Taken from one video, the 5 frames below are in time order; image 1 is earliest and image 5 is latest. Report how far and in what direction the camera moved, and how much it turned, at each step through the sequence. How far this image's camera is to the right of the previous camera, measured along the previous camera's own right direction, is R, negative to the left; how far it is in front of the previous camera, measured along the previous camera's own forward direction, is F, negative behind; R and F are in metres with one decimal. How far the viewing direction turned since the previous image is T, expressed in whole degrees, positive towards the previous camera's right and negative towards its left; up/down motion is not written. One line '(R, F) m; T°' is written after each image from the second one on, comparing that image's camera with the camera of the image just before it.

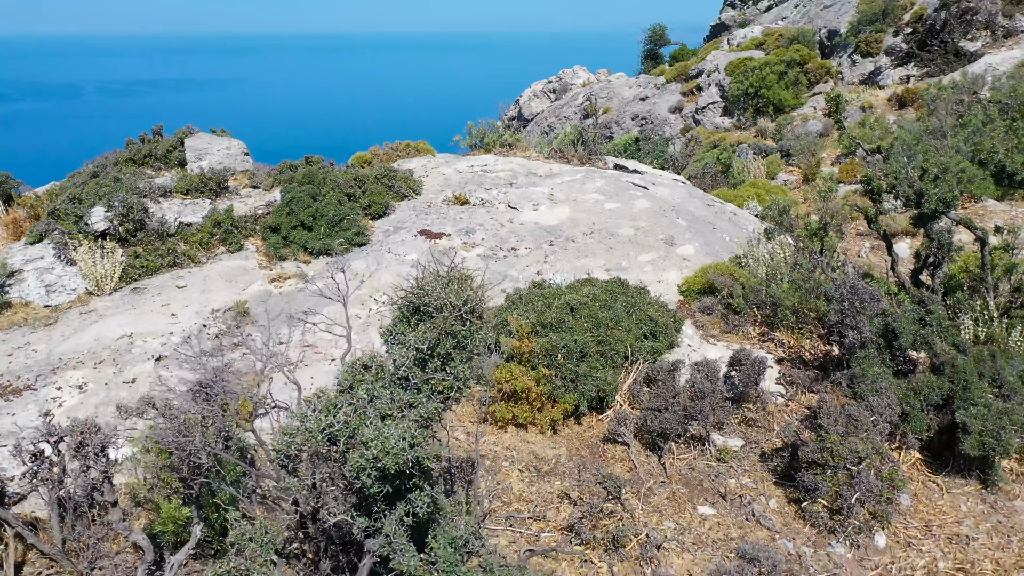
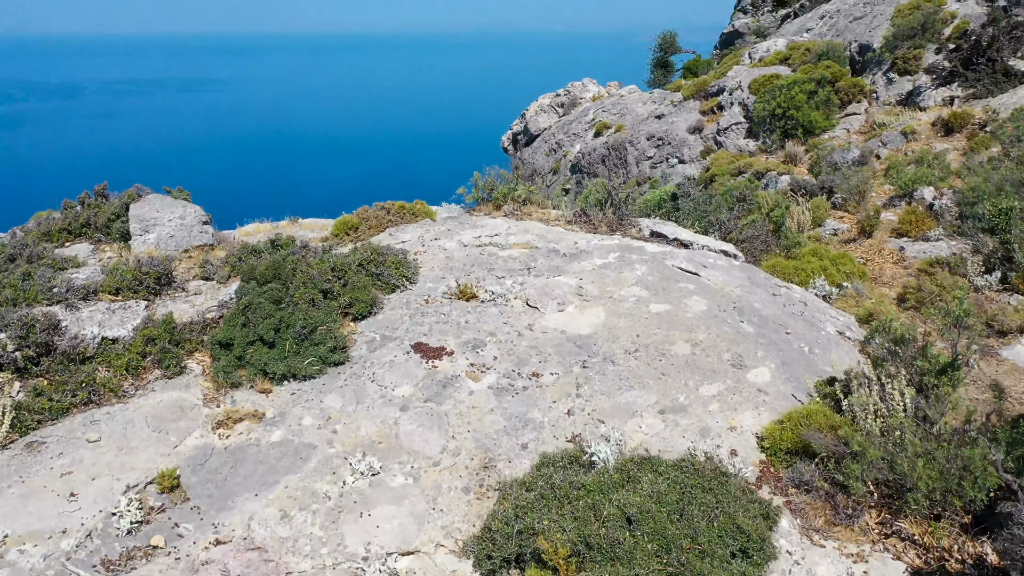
(-0.2, +2.2) m; 0°
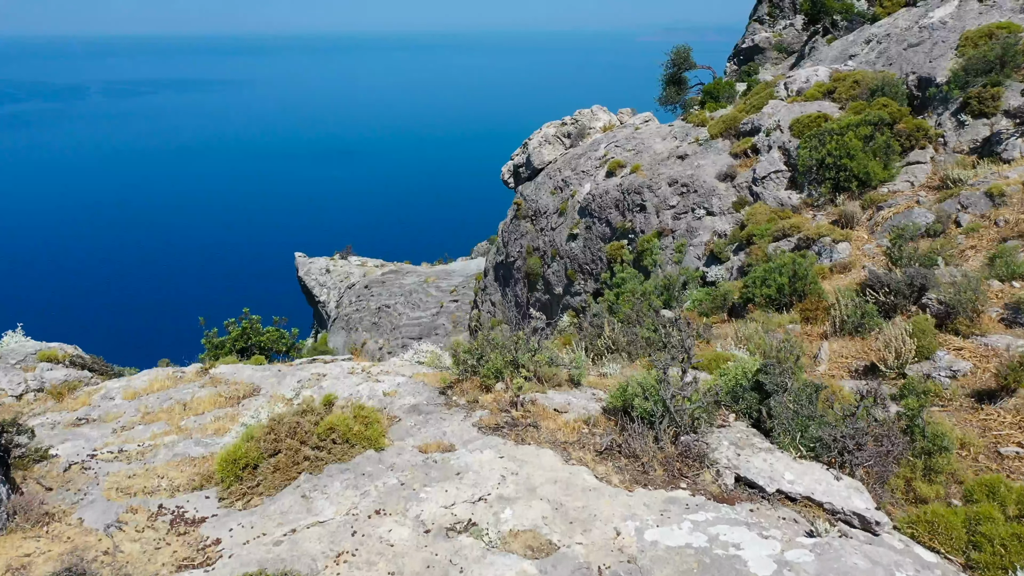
(+0.1, +4.3) m; 0°
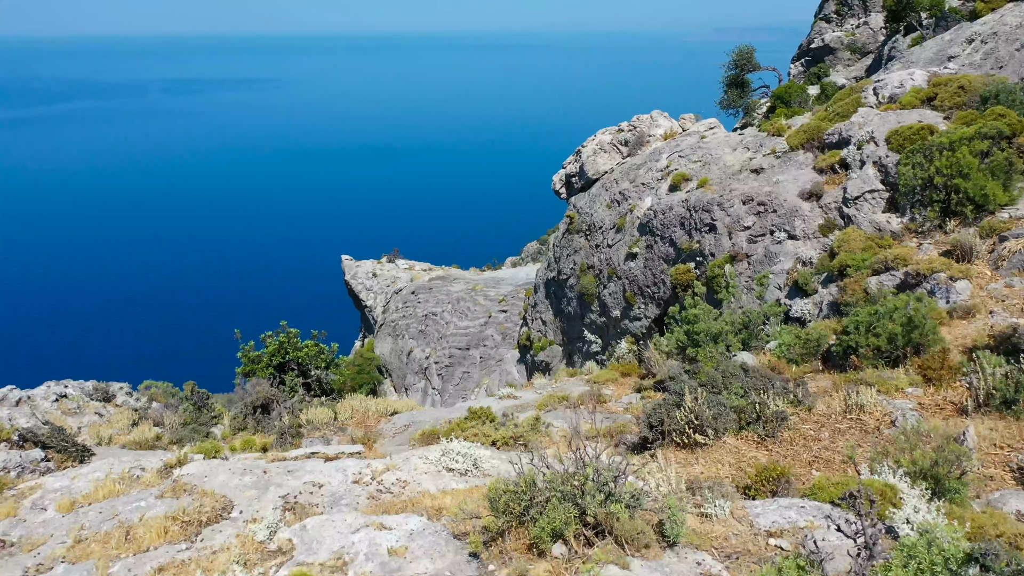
(-0.2, +2.8) m; -3°
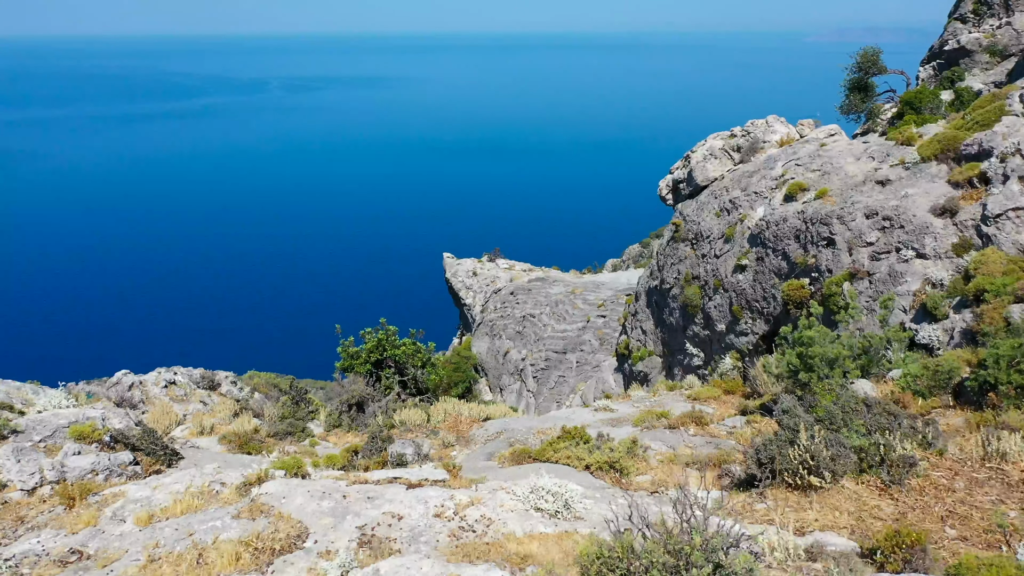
(0.0, +0.7) m; -7°
